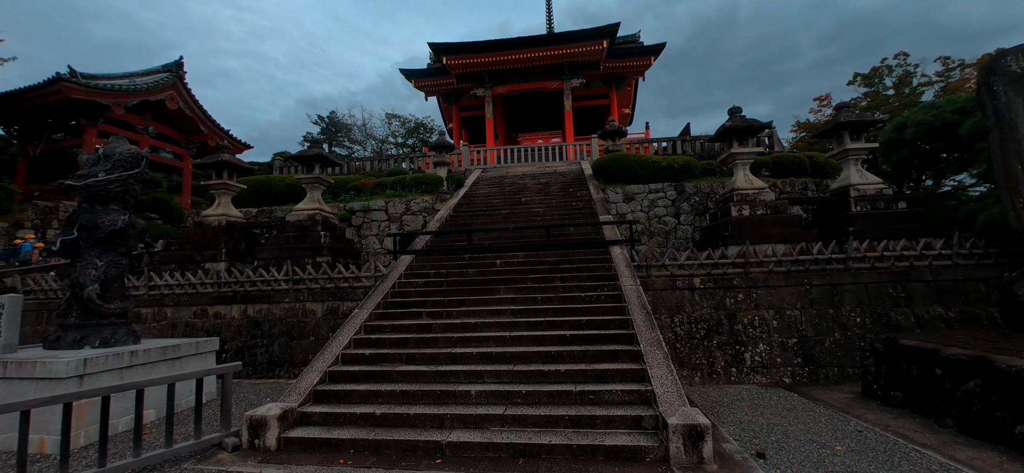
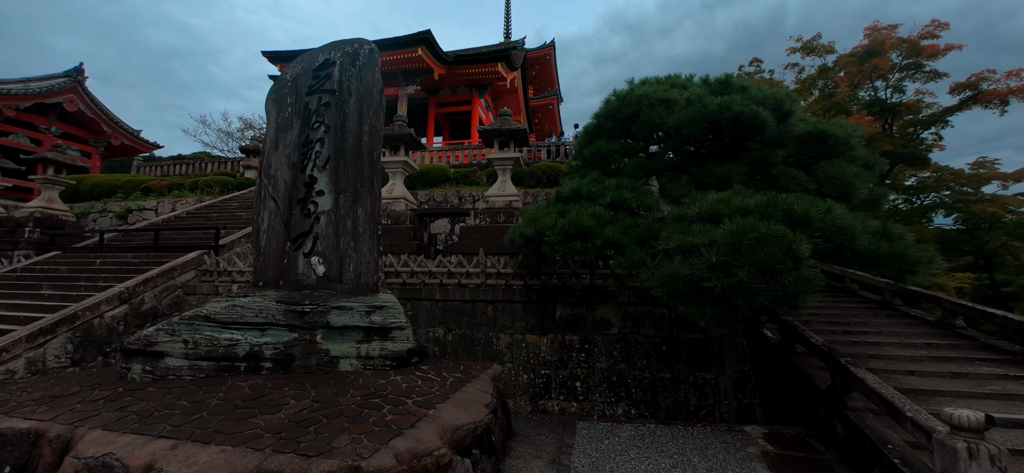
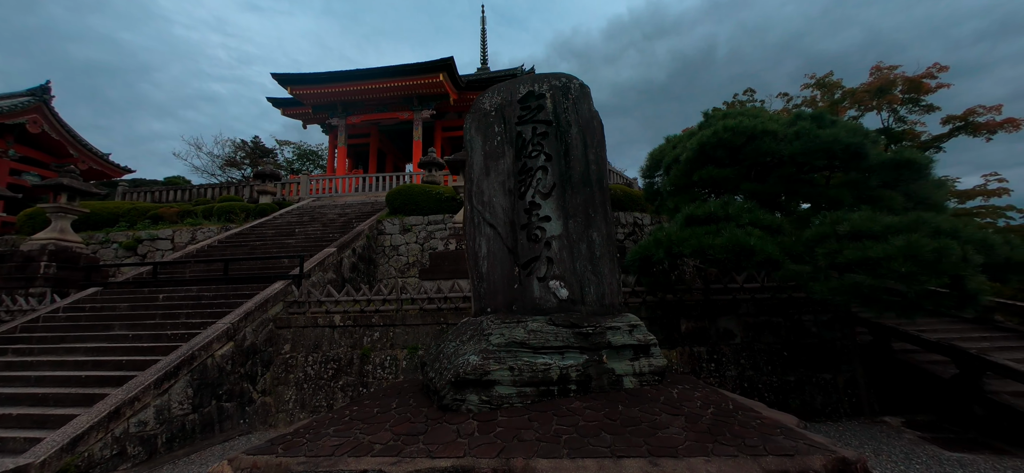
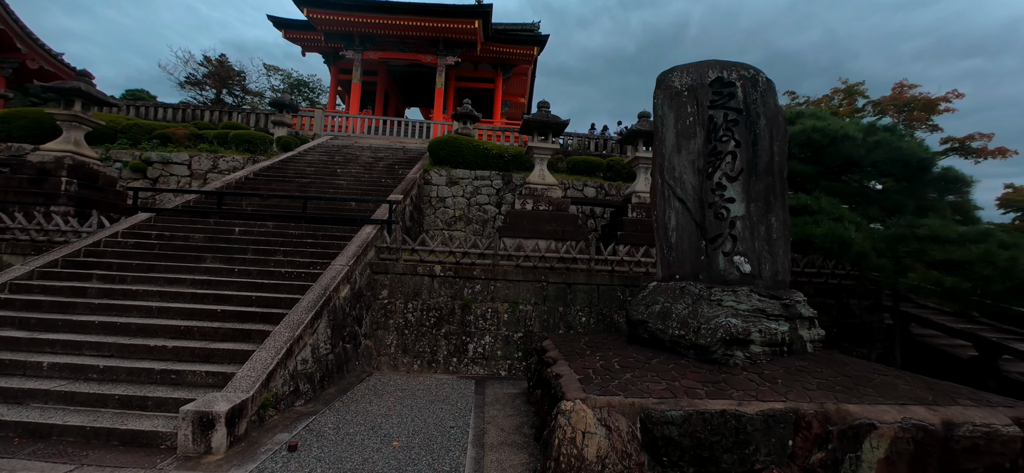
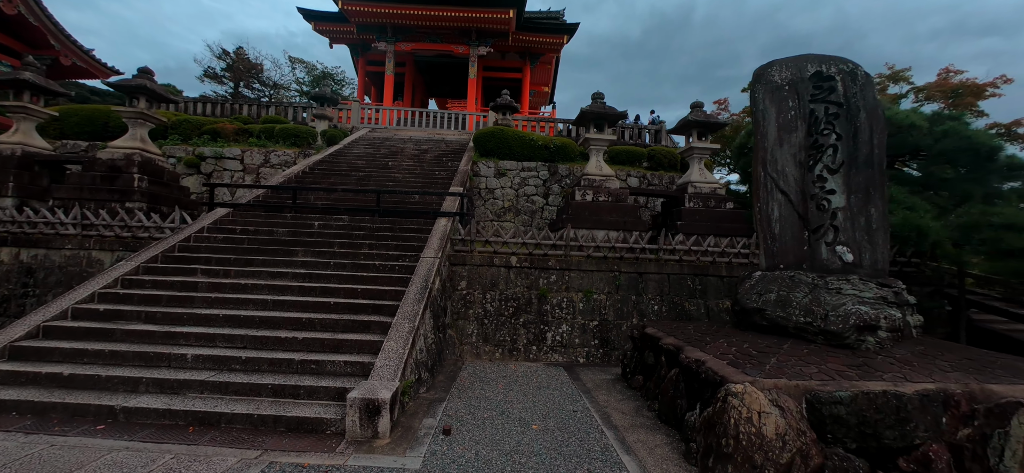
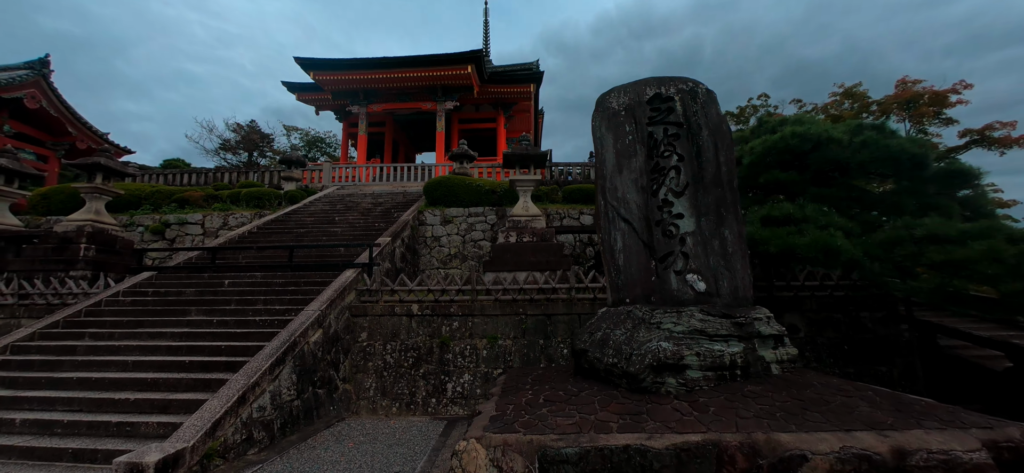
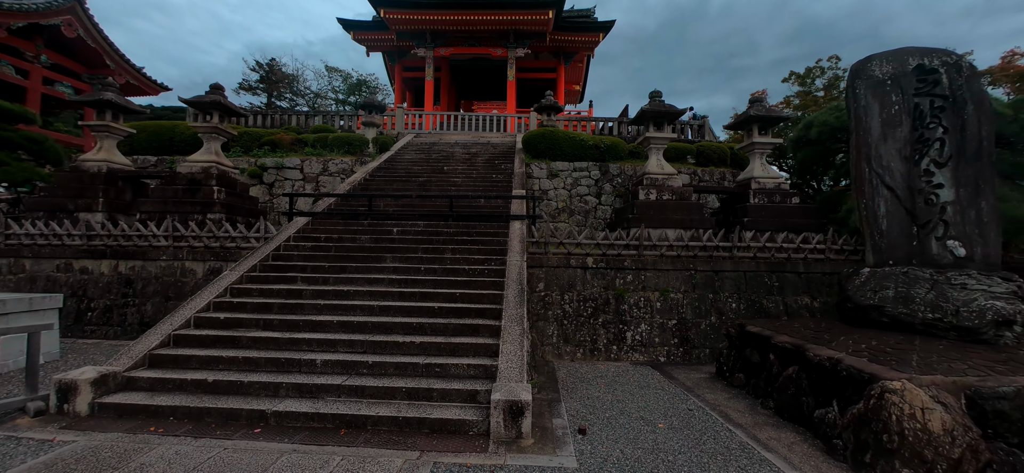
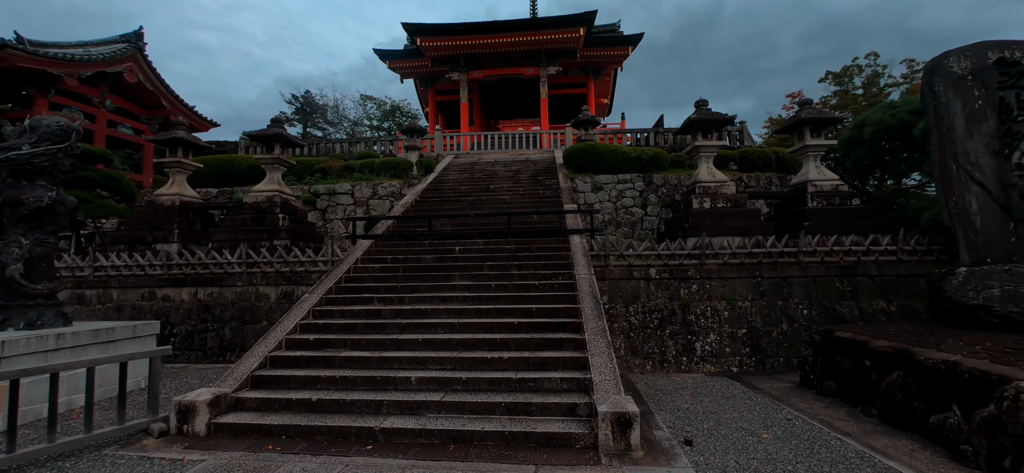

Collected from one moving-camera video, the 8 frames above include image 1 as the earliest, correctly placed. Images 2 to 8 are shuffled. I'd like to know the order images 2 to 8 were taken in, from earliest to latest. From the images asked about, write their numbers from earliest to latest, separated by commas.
8, 7, 5, 4, 6, 3, 2
